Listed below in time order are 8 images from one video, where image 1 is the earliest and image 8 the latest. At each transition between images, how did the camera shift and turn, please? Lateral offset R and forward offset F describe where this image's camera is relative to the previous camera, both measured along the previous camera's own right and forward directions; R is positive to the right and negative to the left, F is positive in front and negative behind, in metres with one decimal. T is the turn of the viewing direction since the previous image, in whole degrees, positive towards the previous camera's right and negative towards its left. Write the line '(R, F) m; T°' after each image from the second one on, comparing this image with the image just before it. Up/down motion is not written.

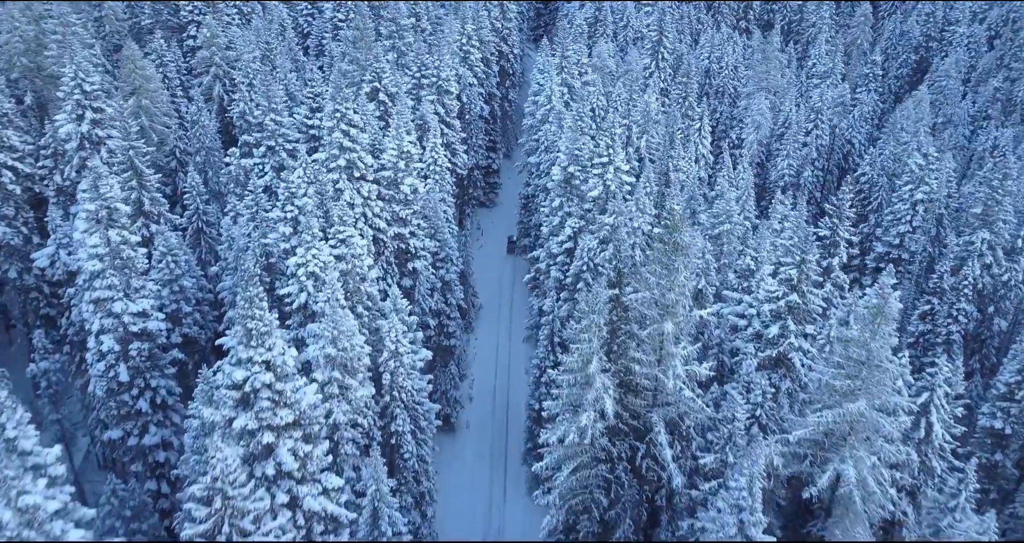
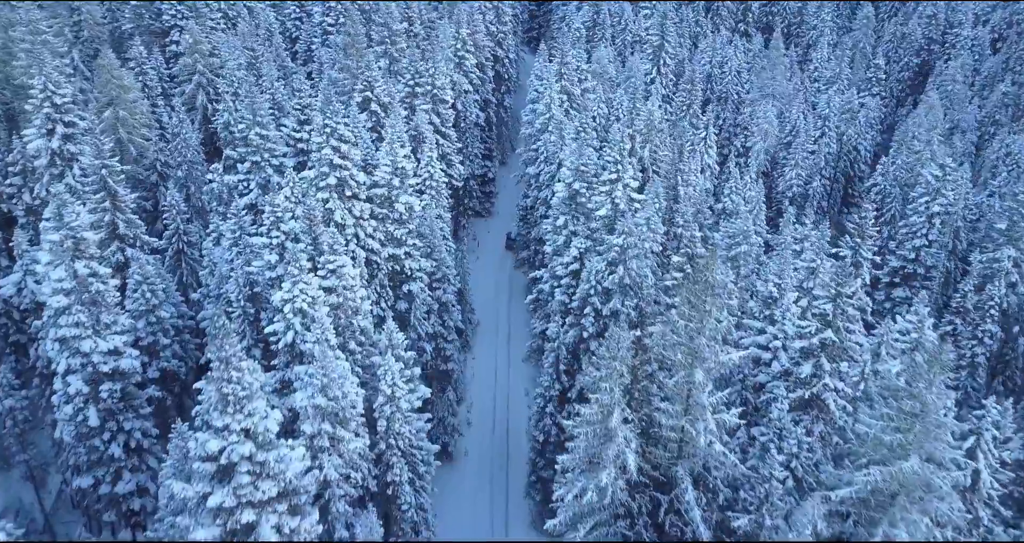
(-0.5, +2.0) m; +1°
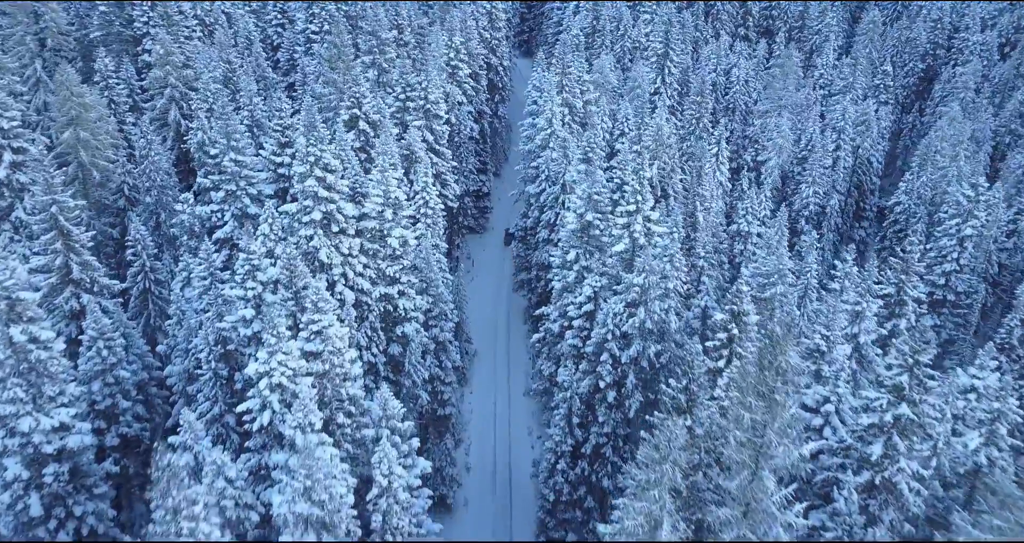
(-0.7, +3.1) m; +1°
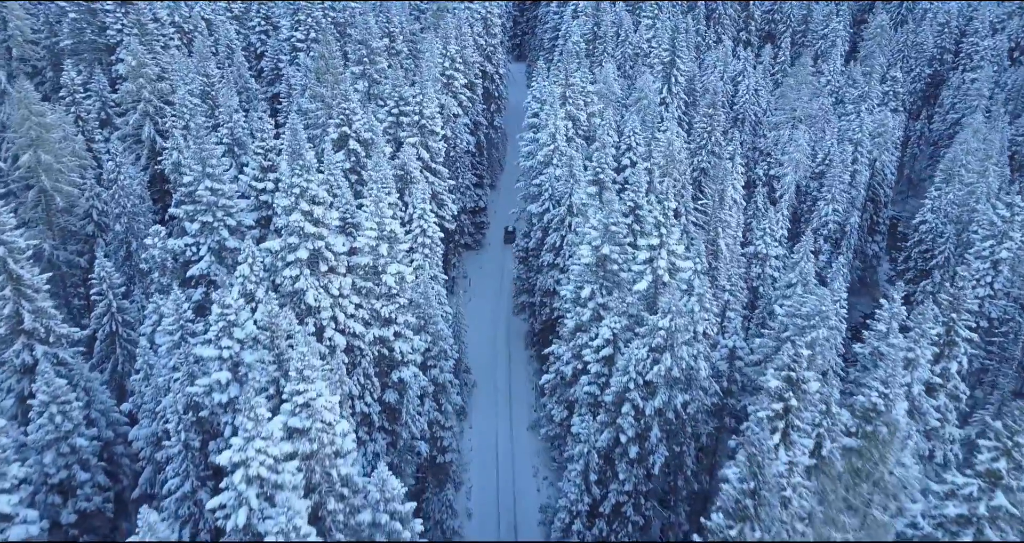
(-0.7, +2.8) m; +1°
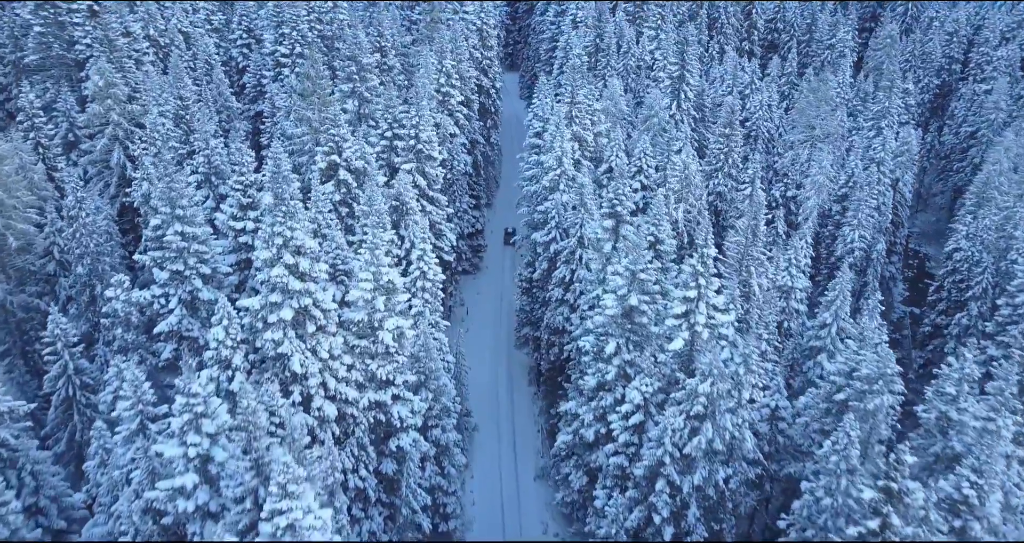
(-0.8, +3.1) m; +1°
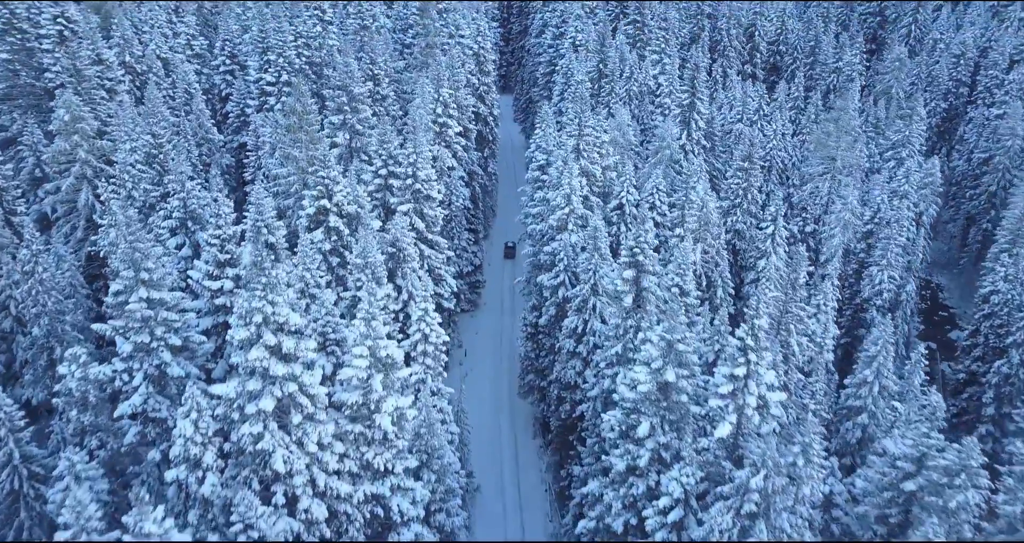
(-0.7, +2.9) m; +1°
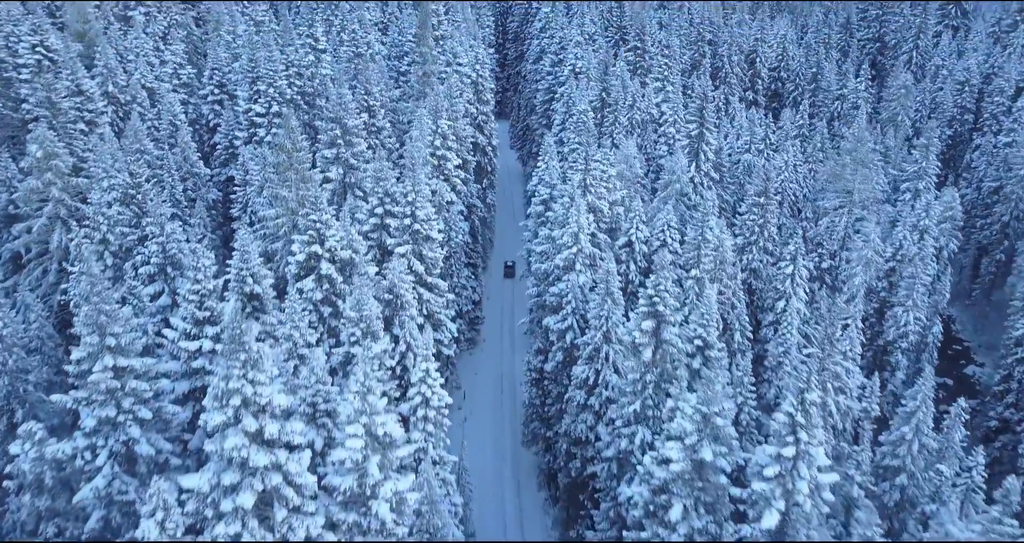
(-0.5, +2.1) m; +1°
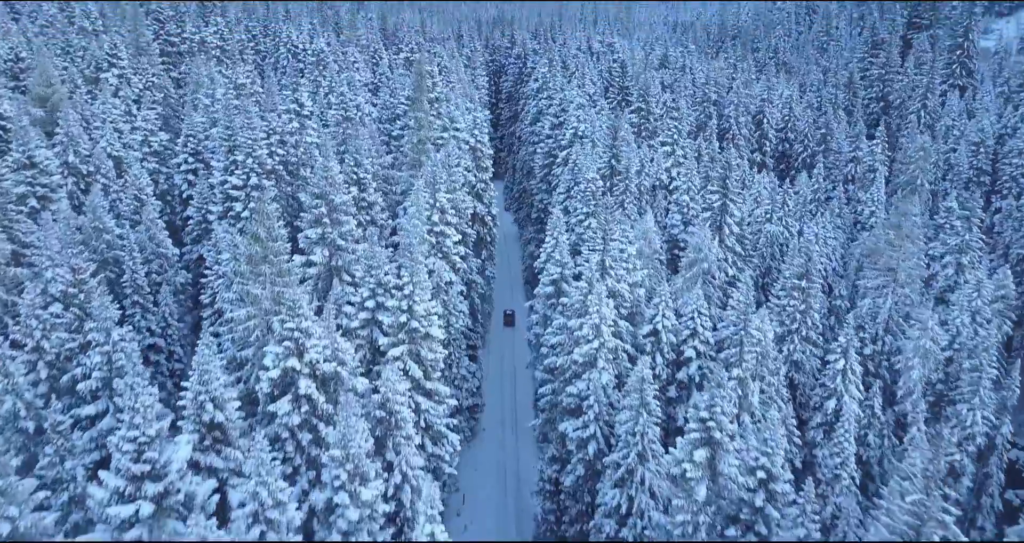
(-0.9, +4.2) m; +1°
